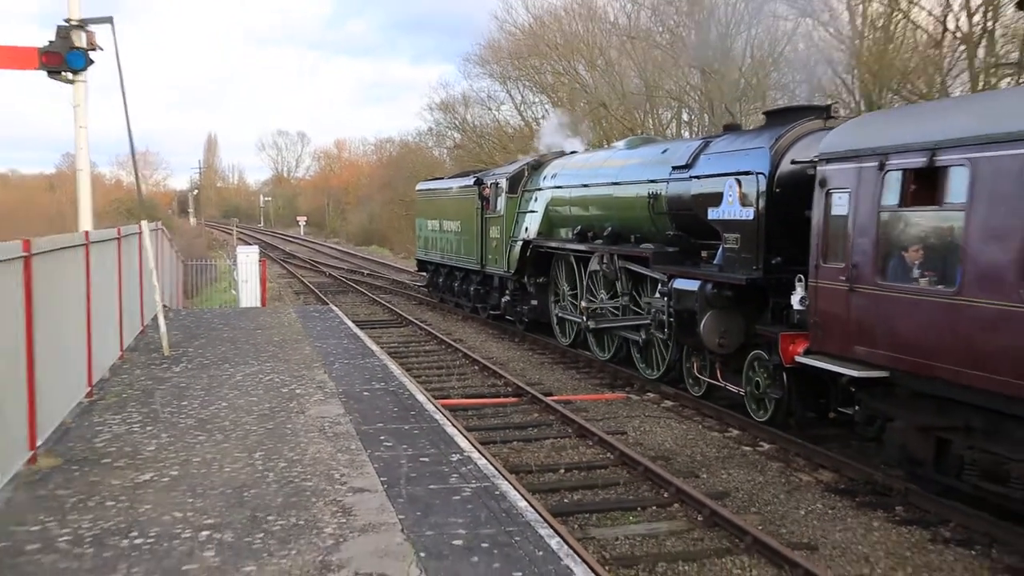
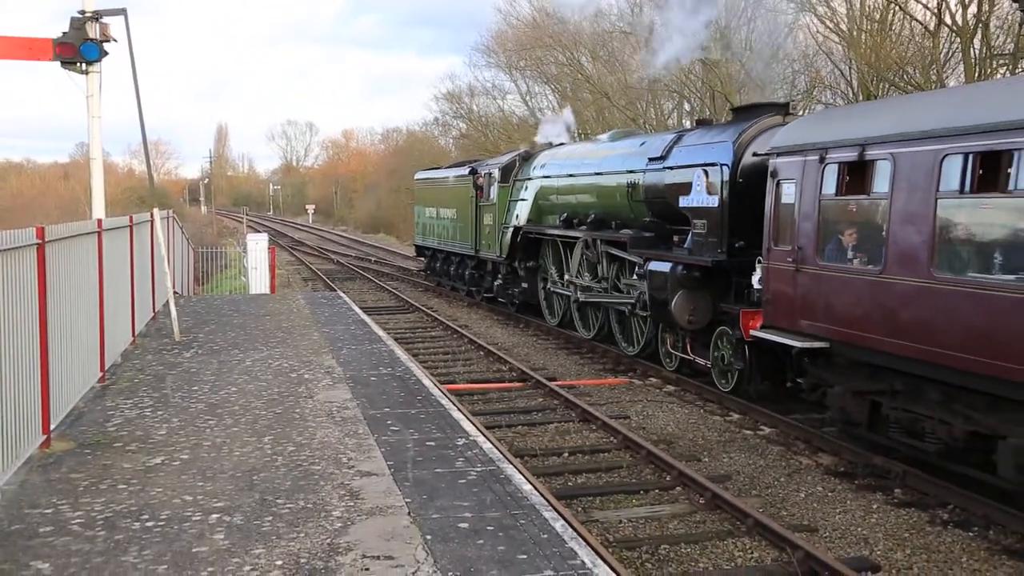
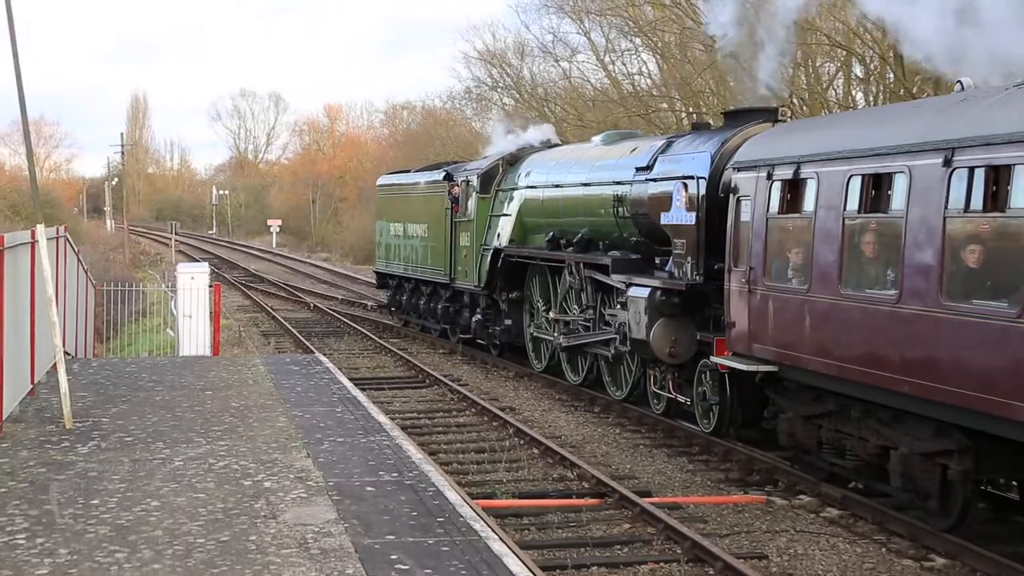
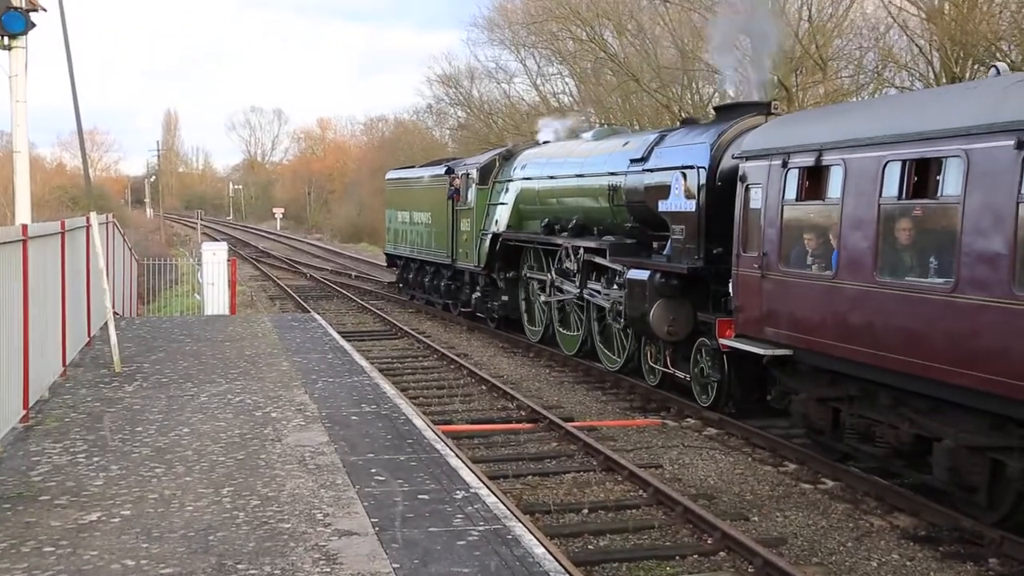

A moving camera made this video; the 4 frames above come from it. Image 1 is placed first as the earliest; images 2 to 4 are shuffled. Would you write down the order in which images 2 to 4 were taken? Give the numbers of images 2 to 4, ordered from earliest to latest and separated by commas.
2, 4, 3
